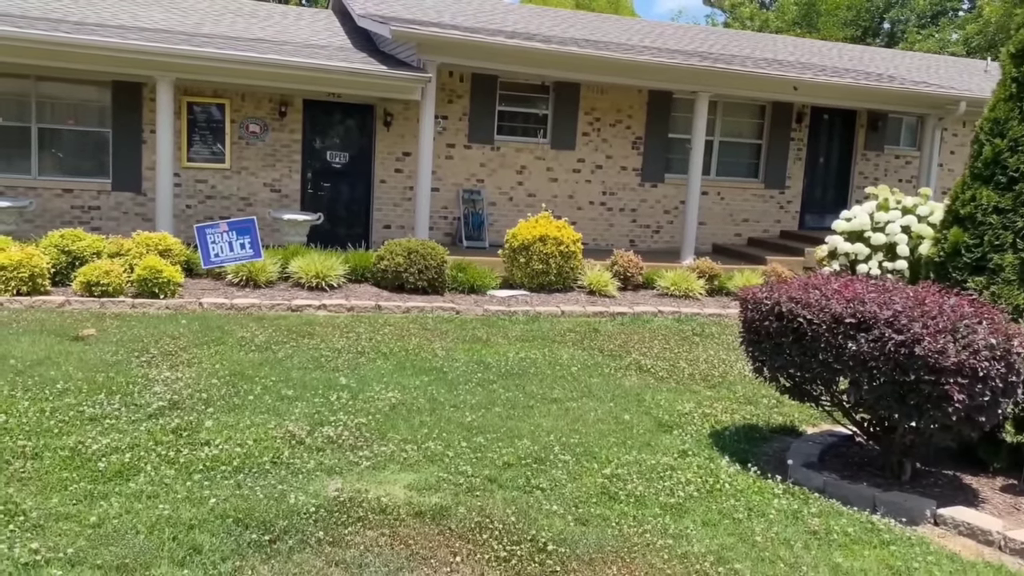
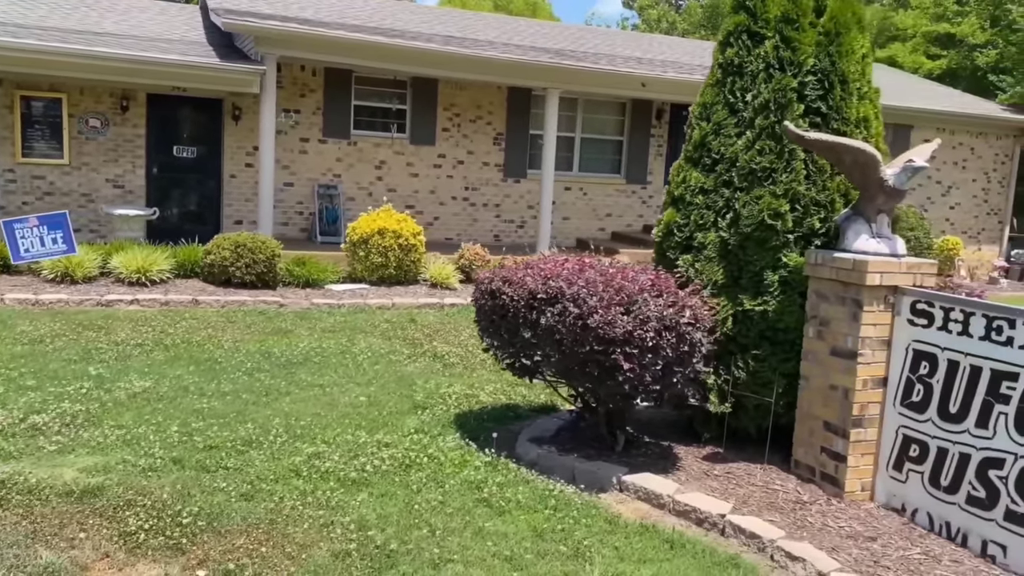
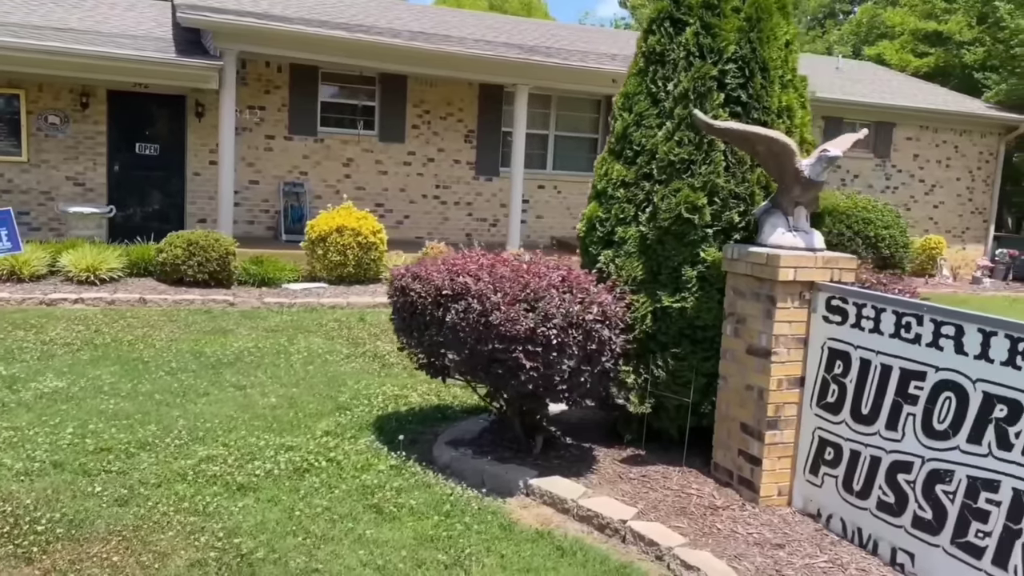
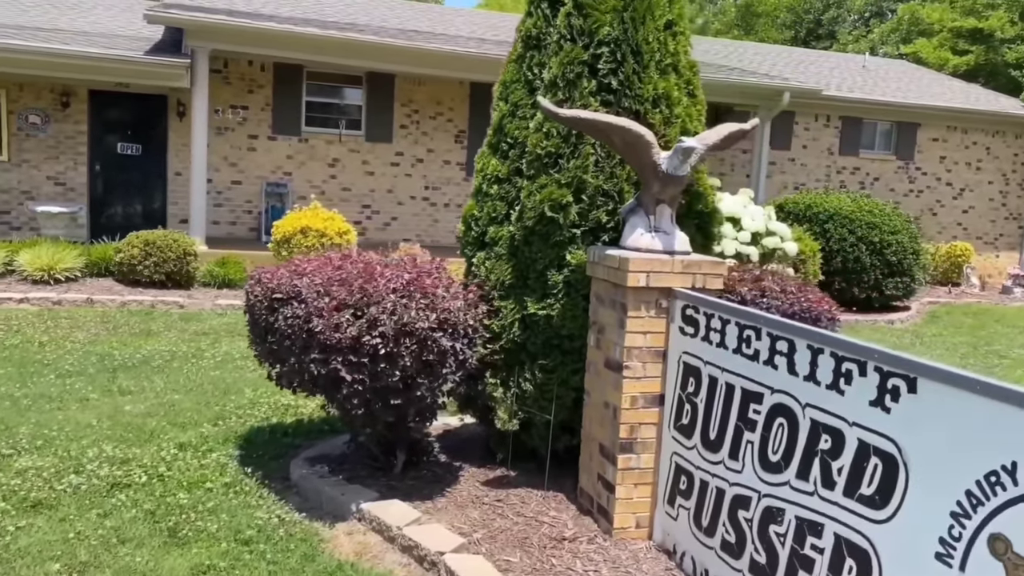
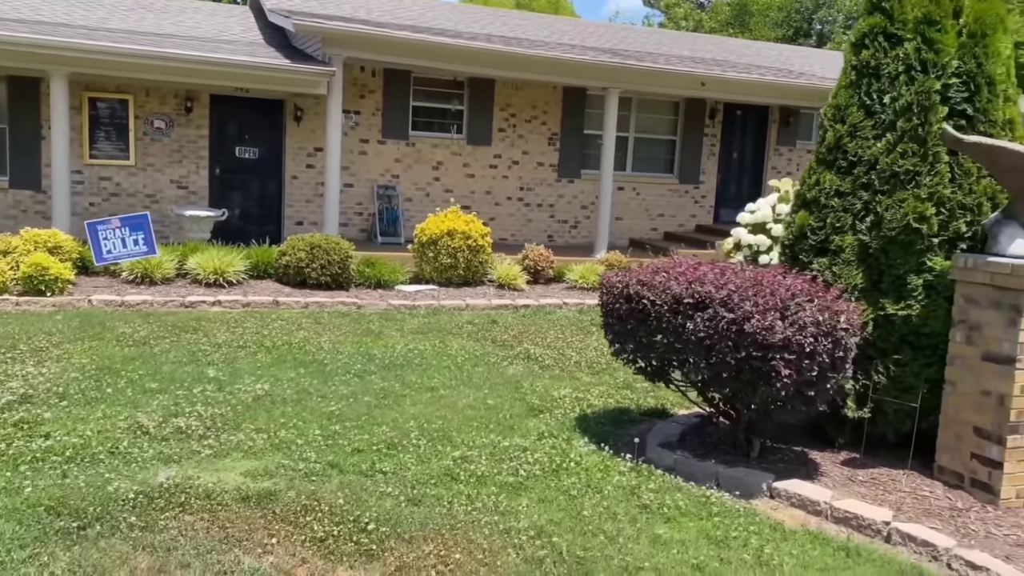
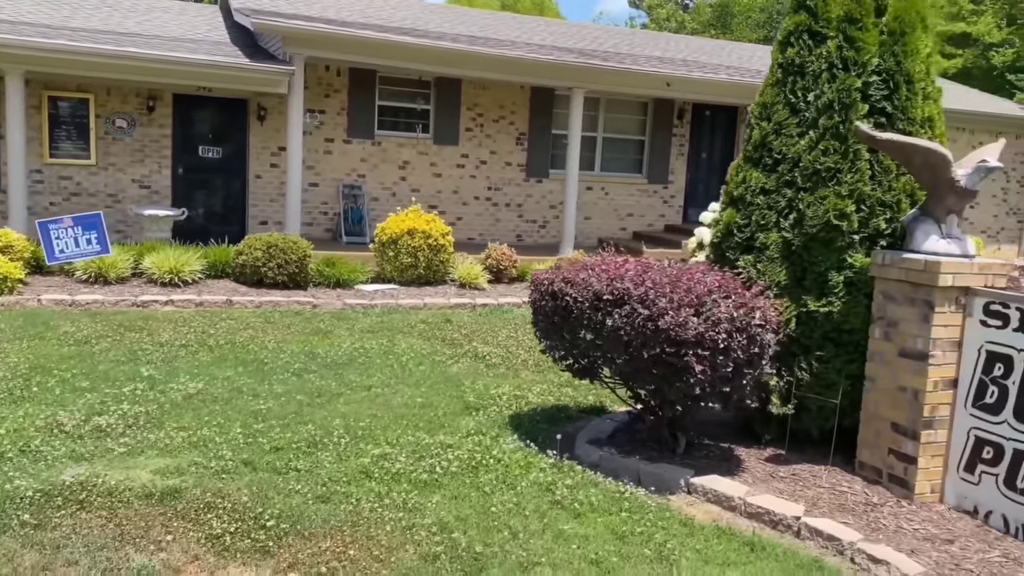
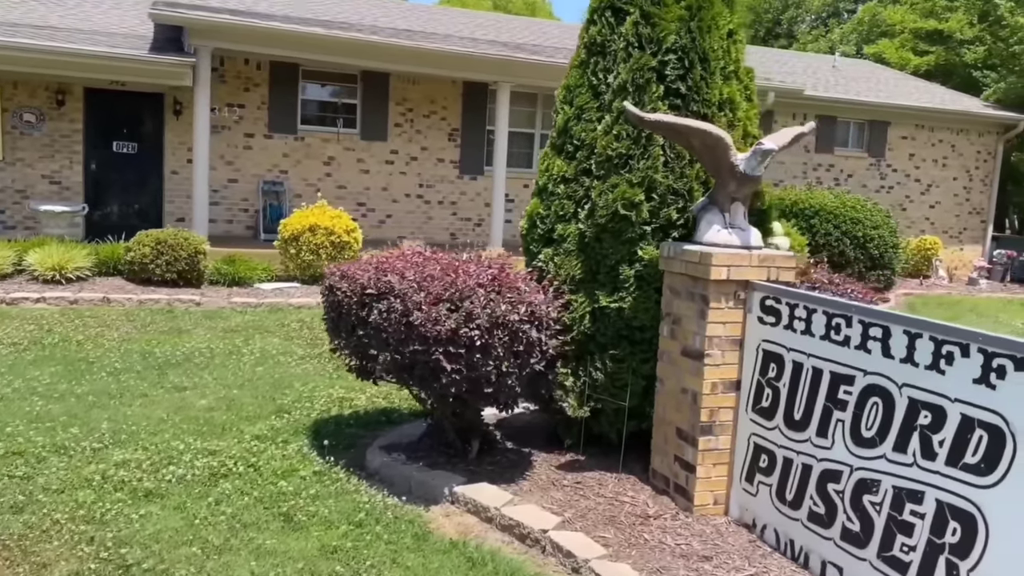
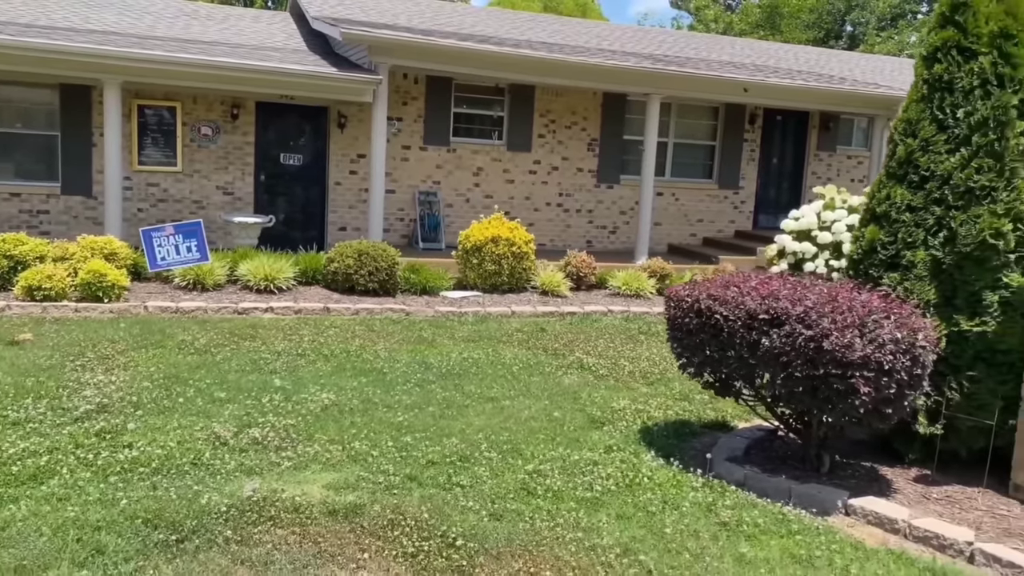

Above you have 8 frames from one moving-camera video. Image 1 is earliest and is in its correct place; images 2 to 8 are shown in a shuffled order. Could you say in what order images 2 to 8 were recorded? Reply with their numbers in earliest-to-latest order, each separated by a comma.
8, 5, 6, 2, 3, 7, 4
